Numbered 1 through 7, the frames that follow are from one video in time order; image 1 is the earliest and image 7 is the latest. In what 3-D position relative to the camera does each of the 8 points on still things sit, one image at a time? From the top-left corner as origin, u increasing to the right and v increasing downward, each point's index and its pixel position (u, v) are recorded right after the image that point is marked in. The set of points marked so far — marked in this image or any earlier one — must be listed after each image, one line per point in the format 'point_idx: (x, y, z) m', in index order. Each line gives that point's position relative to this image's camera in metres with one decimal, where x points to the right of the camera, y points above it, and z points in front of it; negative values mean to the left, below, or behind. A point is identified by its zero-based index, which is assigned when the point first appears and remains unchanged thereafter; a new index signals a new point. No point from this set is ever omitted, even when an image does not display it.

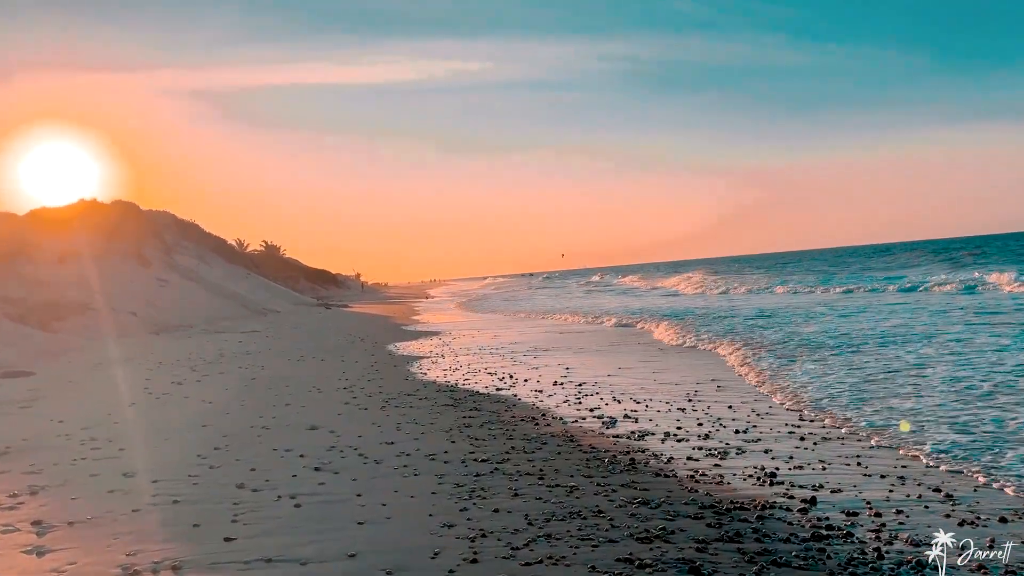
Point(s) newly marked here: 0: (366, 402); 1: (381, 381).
0: (-2.9, -2.3, +13.6) m
1: (-3.2, -2.3, +17.0) m
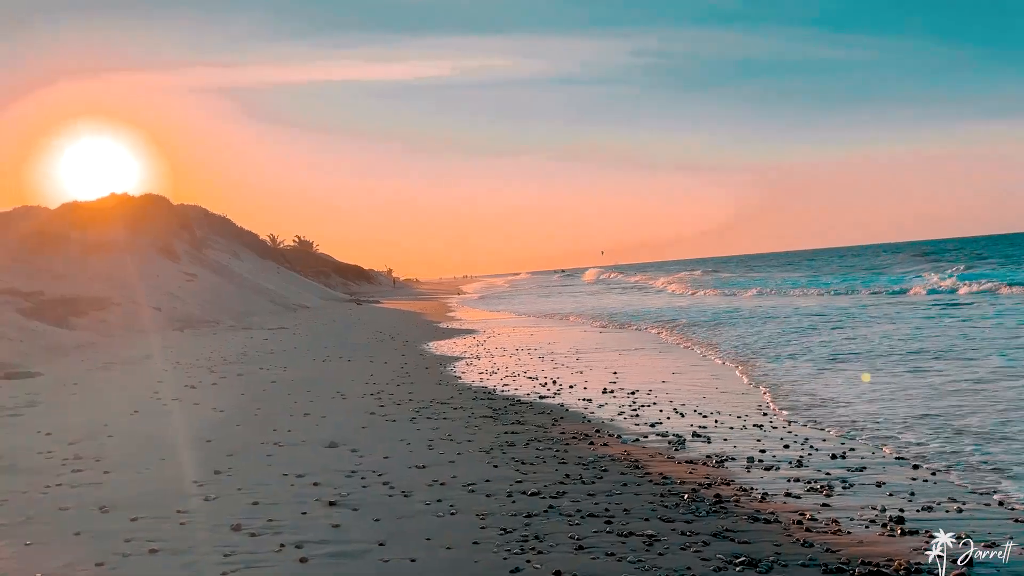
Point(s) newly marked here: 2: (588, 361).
0: (-2.1, -2.2, +12.1) m
1: (-2.3, -2.2, +15.4) m
2: (+2.2, -2.1, +19.3) m
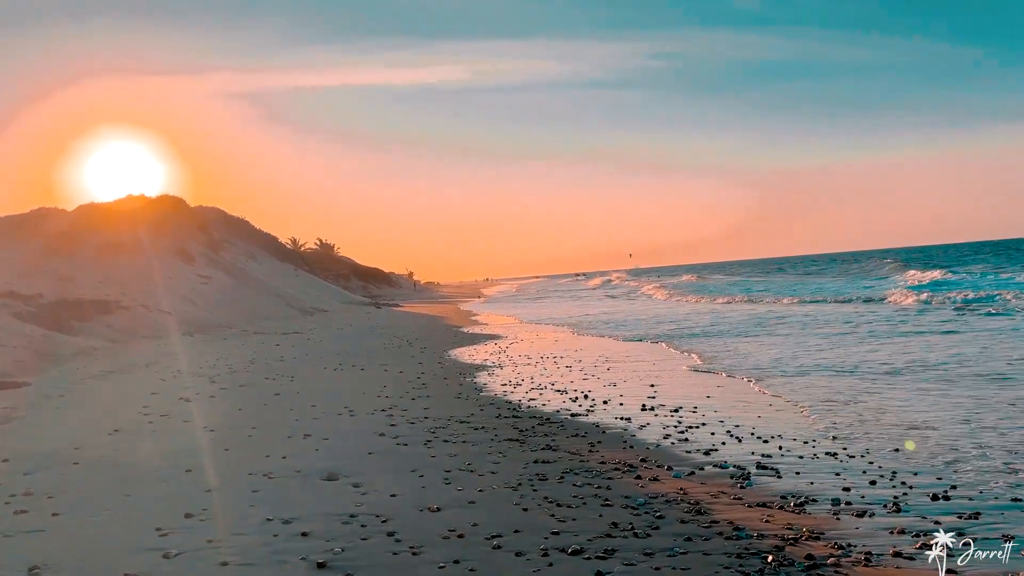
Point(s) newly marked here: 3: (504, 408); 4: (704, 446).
0: (-1.6, -2.3, +10.6) m
1: (-1.7, -2.3, +13.9) m
2: (+2.8, -2.2, +17.7) m
3: (-0.1, -2.3, +13.2) m
4: (+2.7, -2.3, +9.8) m
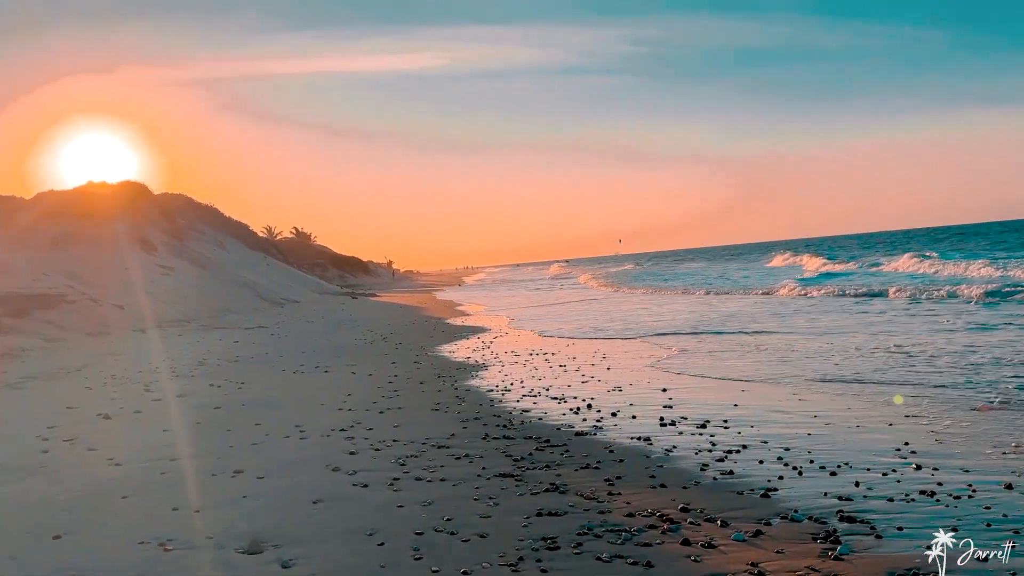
0: (-1.7, -2.2, +8.2) m
1: (-1.9, -2.1, +11.5) m
2: (+2.5, -1.9, +15.5) m
3: (-0.3, -2.1, +10.8) m
4: (+2.7, -2.1, +7.5) m
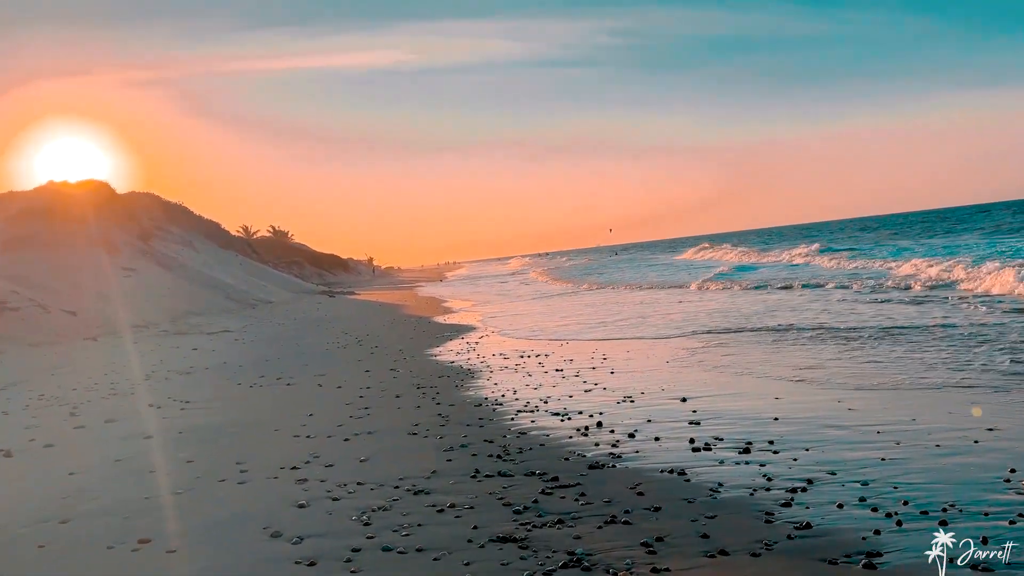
0: (-1.7, -2.2, +6.1) m
1: (-2.0, -2.1, +9.4) m
2: (+2.3, -1.7, +13.5) m
3: (-0.4, -2.1, +8.7) m
4: (+2.7, -2.0, +5.5) m
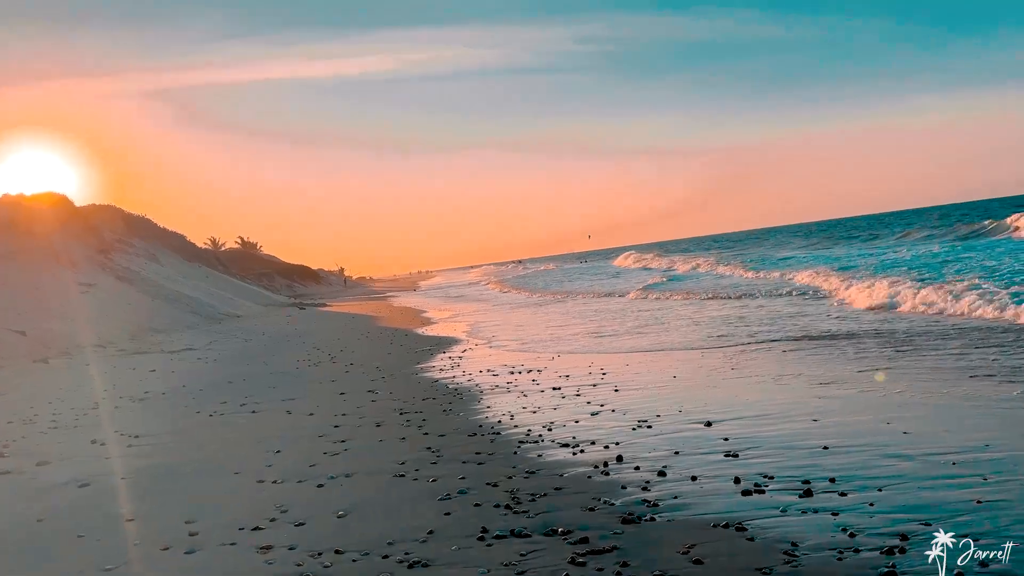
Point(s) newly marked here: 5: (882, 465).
0: (-1.5, -2.3, +4.6) m
1: (-1.9, -2.3, +7.9) m
2: (+2.3, -1.9, +12.1) m
3: (-0.3, -2.2, +7.2) m
4: (+2.9, -2.1, +4.1) m
5: (+4.0, -1.9, +7.4) m
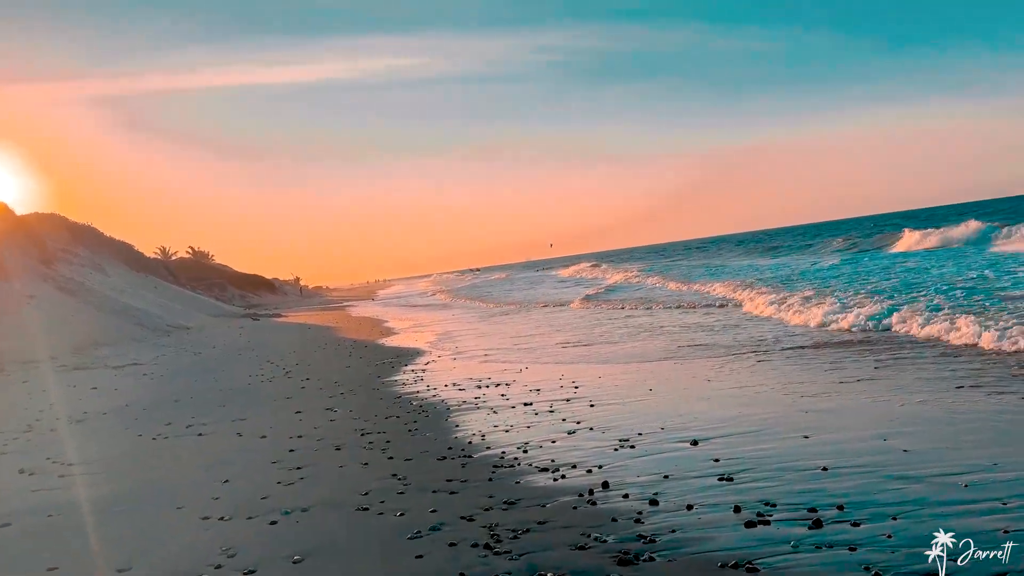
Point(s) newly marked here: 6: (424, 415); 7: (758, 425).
0: (-1.5, -2.4, +3.7) m
1: (-2.1, -2.4, +7.0) m
2: (+1.8, -2.1, +11.4) m
3: (-0.4, -2.3, +6.5) m
4: (+2.9, -2.2, +3.5) m
5: (+3.8, -2.0, +6.9) m
6: (-1.6, -2.3, +12.4) m
7: (+3.5, -1.9, +9.8) m
